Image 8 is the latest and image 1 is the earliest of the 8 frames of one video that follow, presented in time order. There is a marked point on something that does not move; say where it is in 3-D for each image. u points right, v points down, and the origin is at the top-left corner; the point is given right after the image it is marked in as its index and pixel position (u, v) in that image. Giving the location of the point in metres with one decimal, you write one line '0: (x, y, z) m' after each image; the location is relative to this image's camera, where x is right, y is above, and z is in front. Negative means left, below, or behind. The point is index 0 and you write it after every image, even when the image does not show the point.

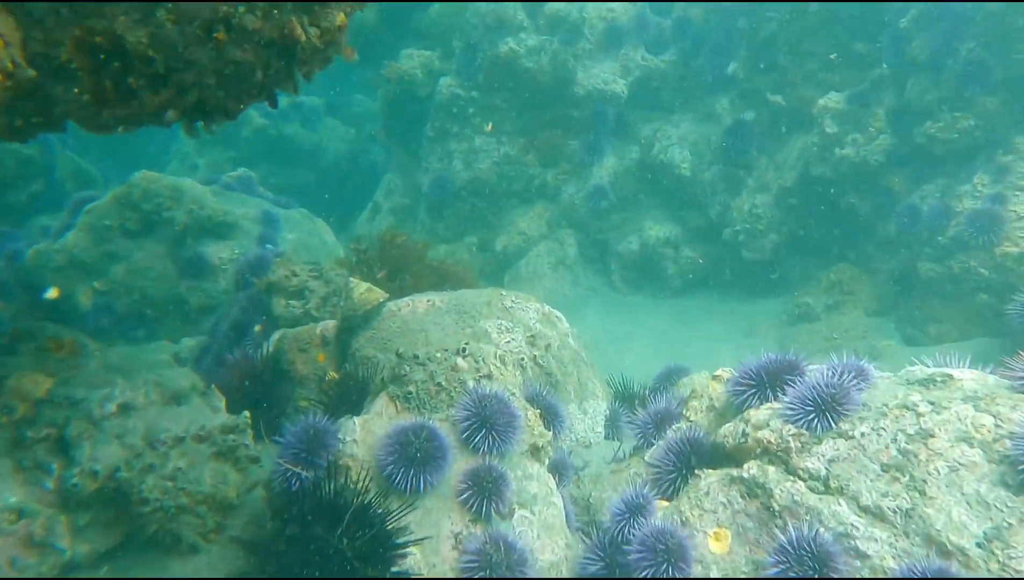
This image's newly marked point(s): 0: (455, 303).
0: (-0.5, -0.1, +5.5) m
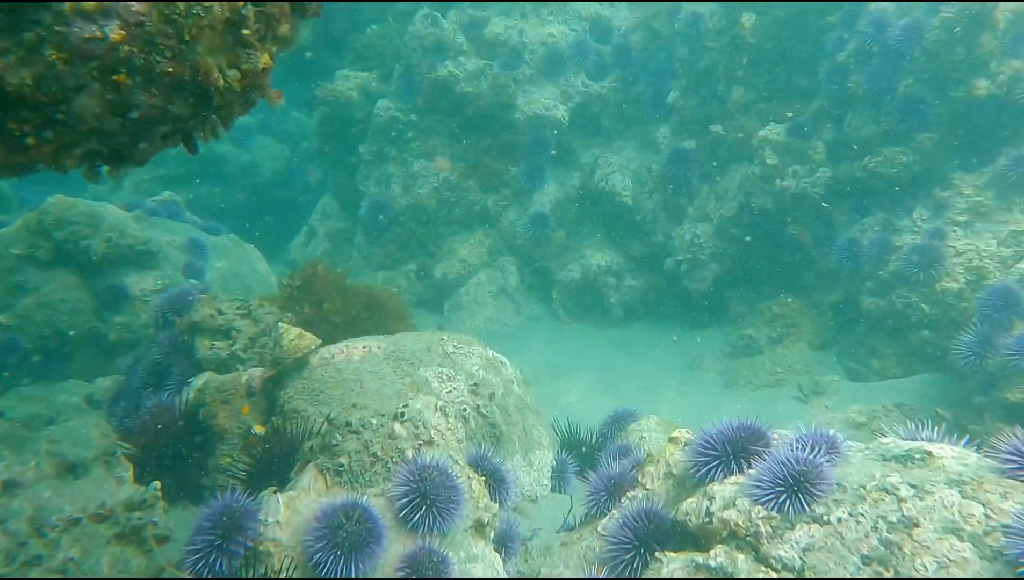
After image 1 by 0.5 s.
0: (-0.9, -0.5, +5.1) m
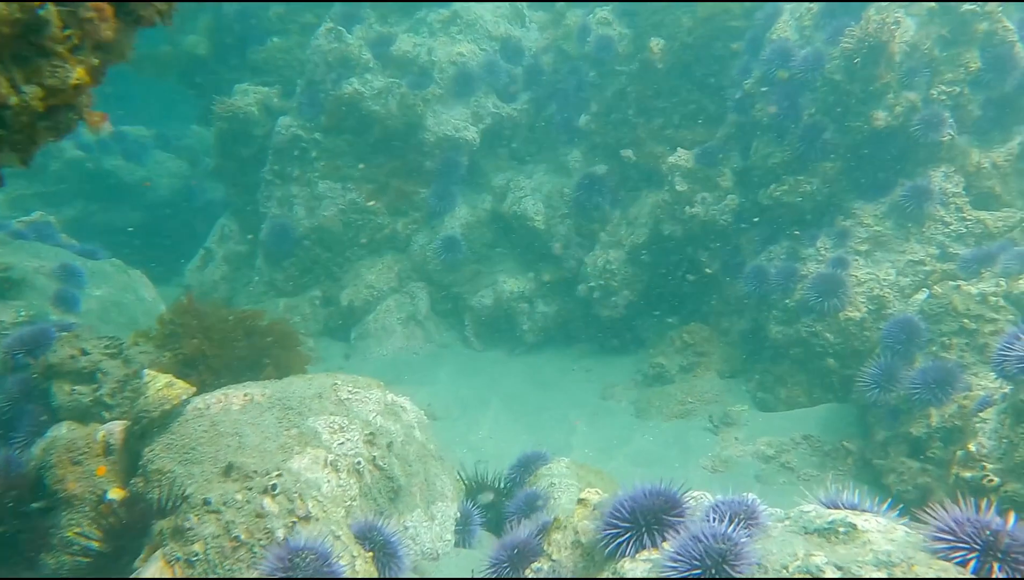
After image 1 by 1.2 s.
0: (-1.6, -0.7, +4.6) m
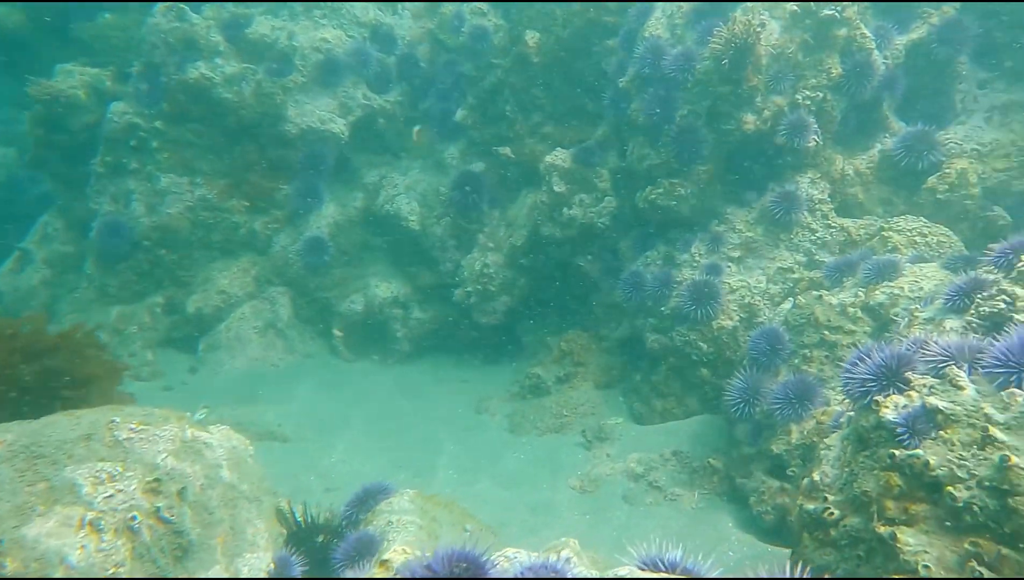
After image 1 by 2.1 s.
0: (-2.7, -0.9, +3.7) m
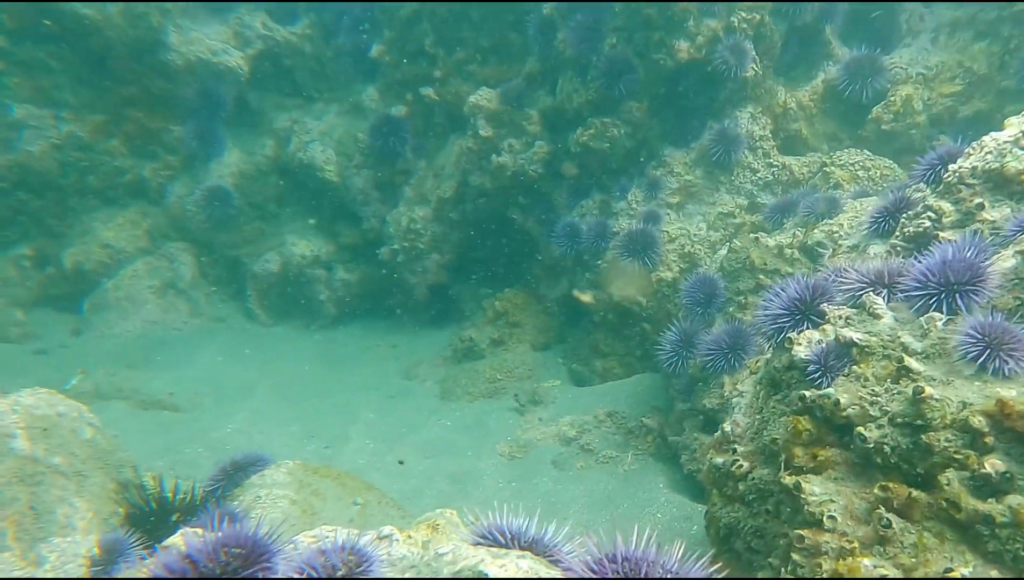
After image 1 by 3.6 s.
0: (-3.4, -0.6, +3.2) m
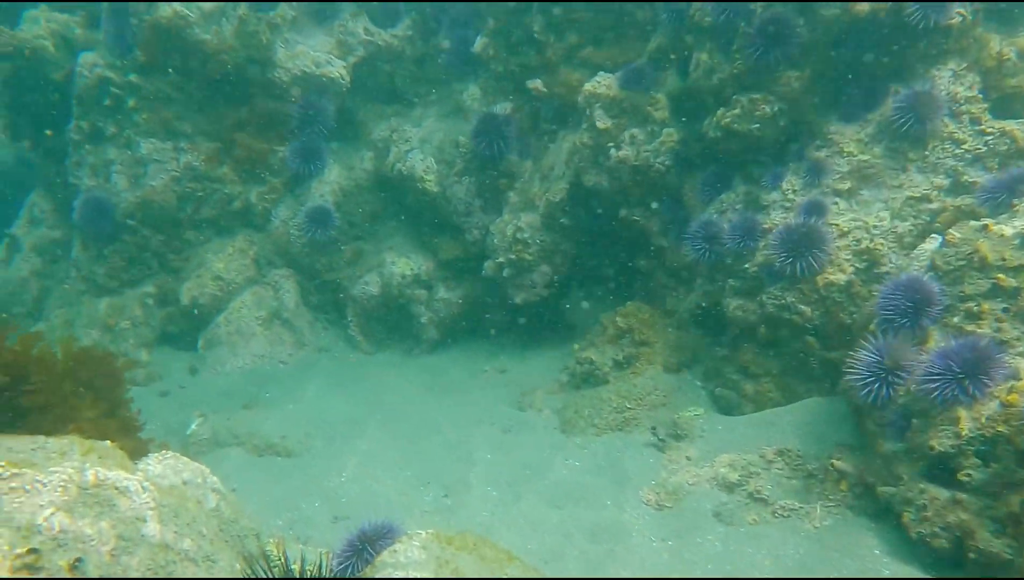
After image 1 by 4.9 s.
0: (-2.6, -0.8, +2.5) m
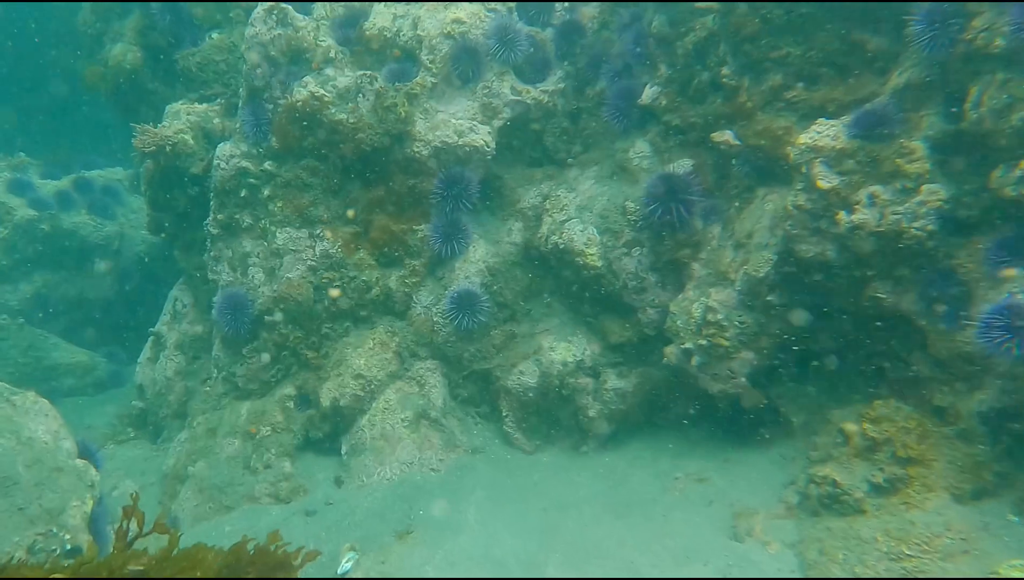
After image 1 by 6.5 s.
0: (-1.5, -1.7, +1.5) m
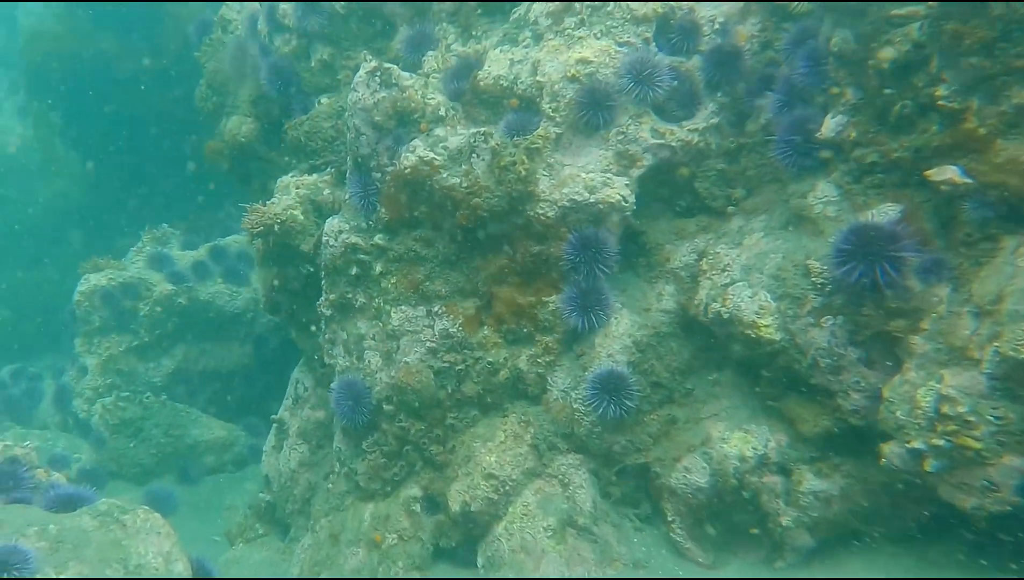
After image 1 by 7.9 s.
0: (-0.9, -2.5, +0.4) m
